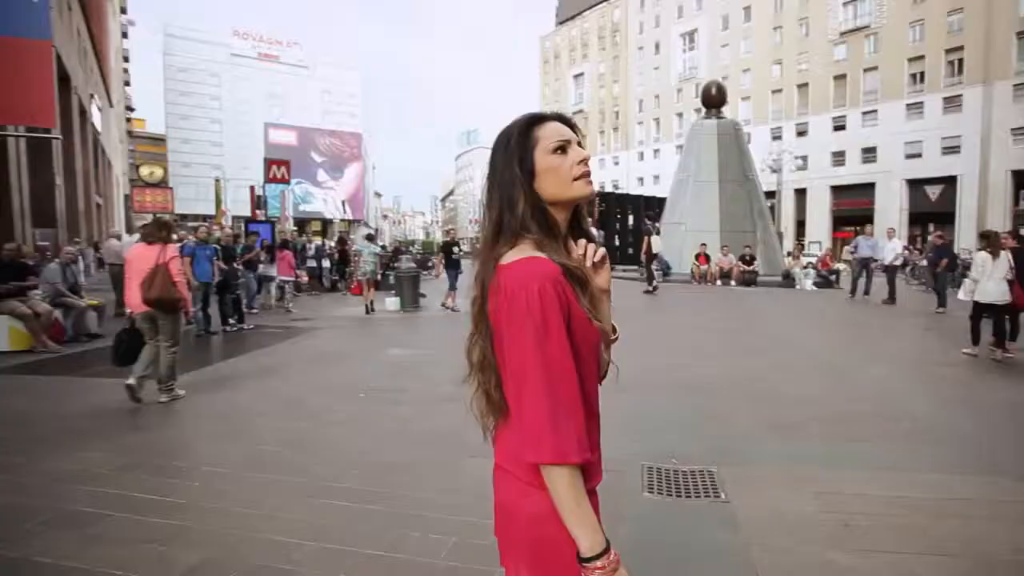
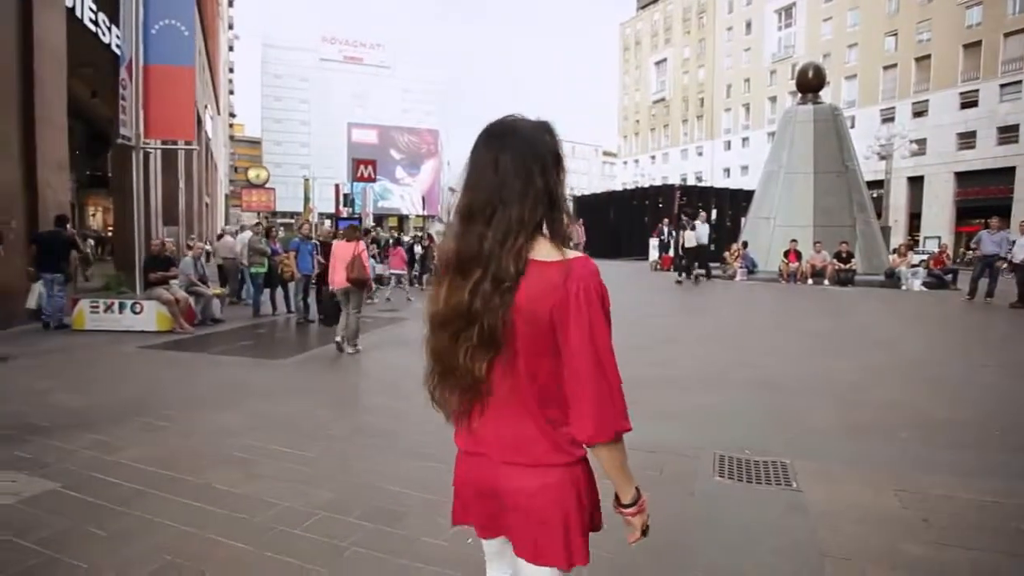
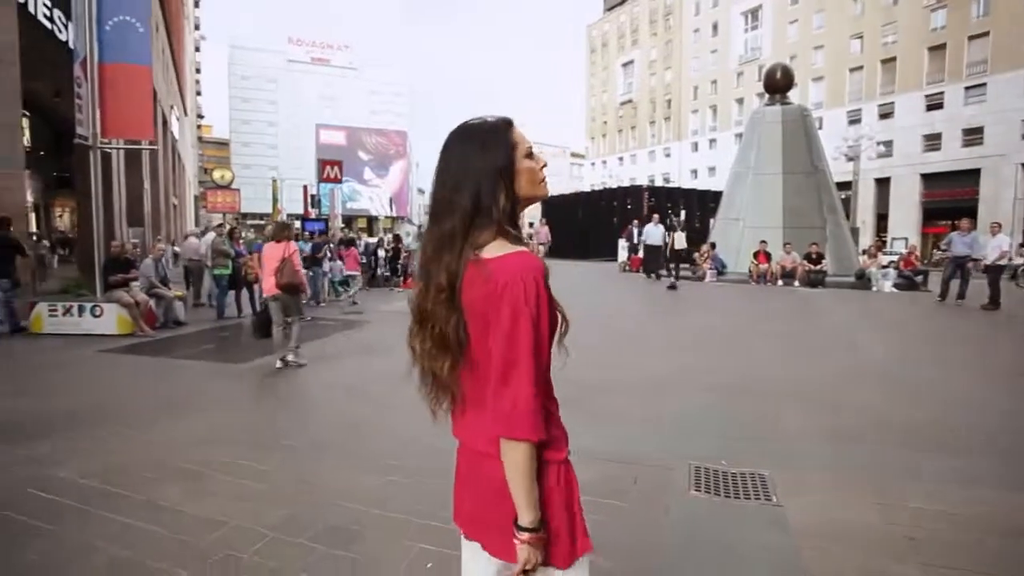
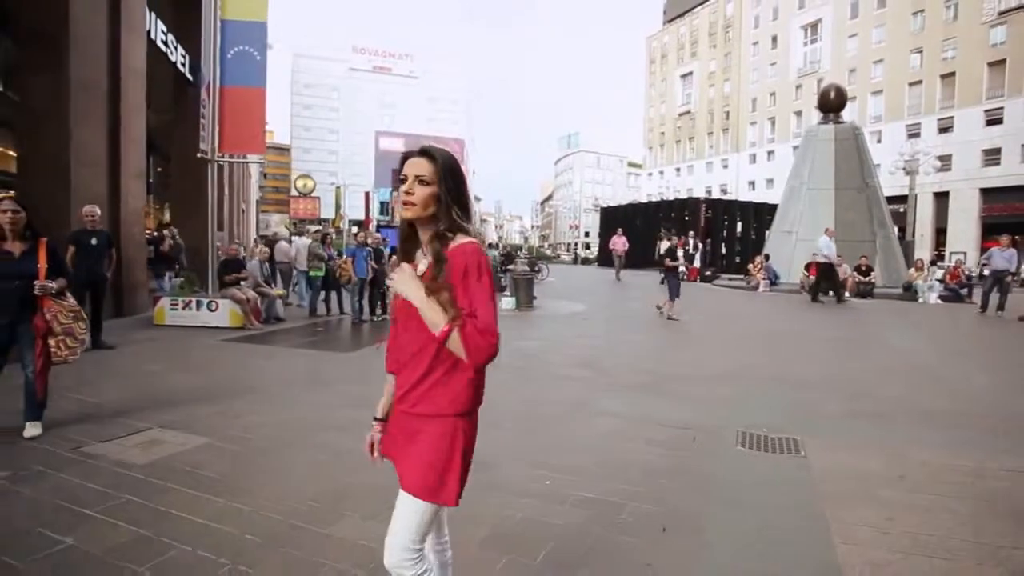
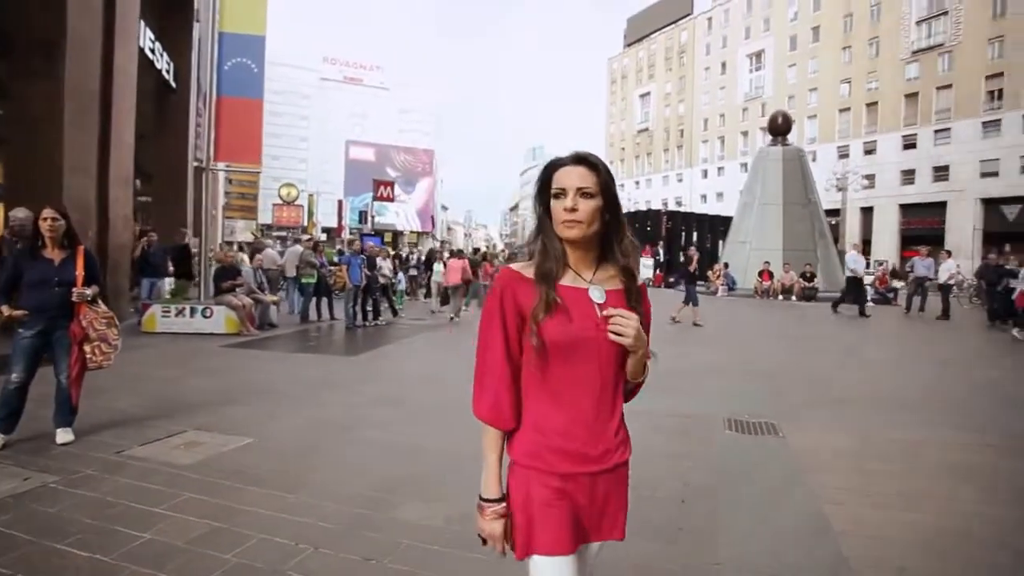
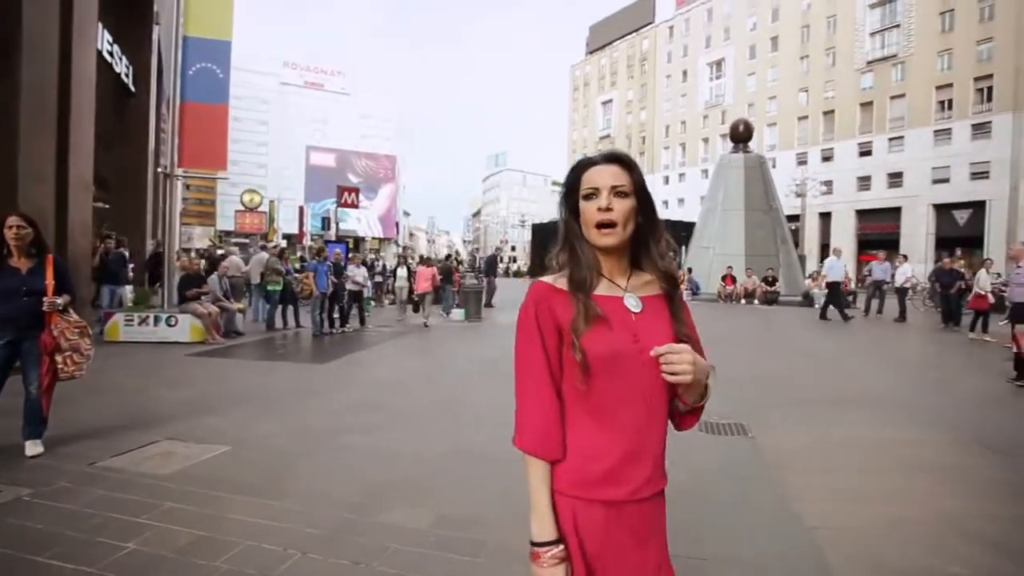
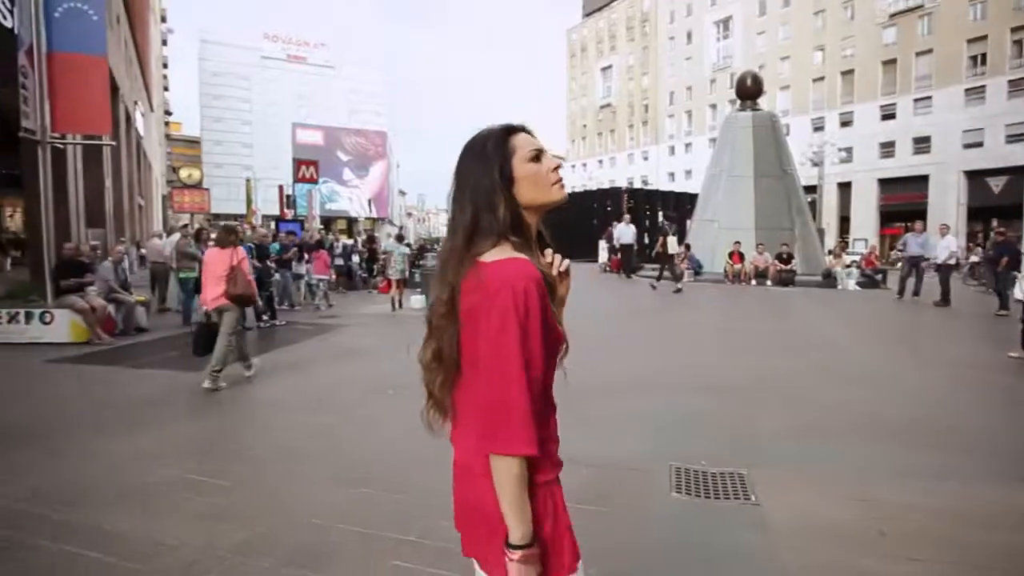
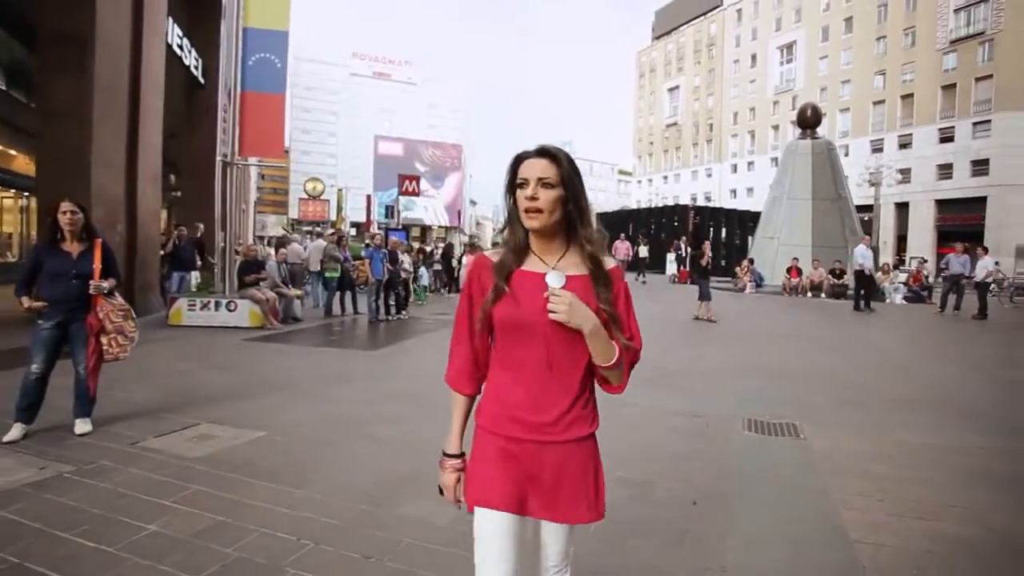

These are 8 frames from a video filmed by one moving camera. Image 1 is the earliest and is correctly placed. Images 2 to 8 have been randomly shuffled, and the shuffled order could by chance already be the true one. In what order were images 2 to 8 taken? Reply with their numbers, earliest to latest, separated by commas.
7, 3, 2, 4, 8, 5, 6
